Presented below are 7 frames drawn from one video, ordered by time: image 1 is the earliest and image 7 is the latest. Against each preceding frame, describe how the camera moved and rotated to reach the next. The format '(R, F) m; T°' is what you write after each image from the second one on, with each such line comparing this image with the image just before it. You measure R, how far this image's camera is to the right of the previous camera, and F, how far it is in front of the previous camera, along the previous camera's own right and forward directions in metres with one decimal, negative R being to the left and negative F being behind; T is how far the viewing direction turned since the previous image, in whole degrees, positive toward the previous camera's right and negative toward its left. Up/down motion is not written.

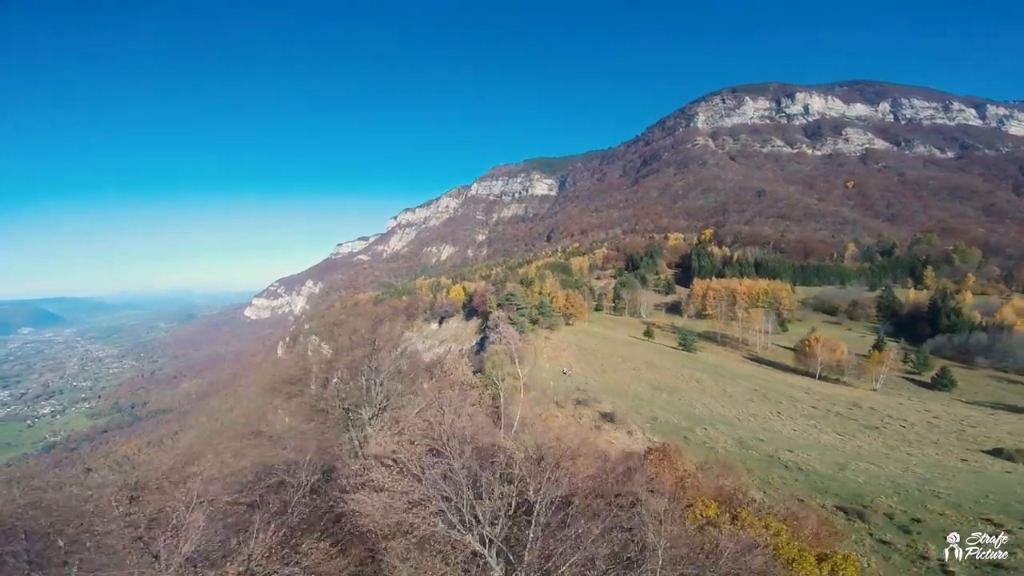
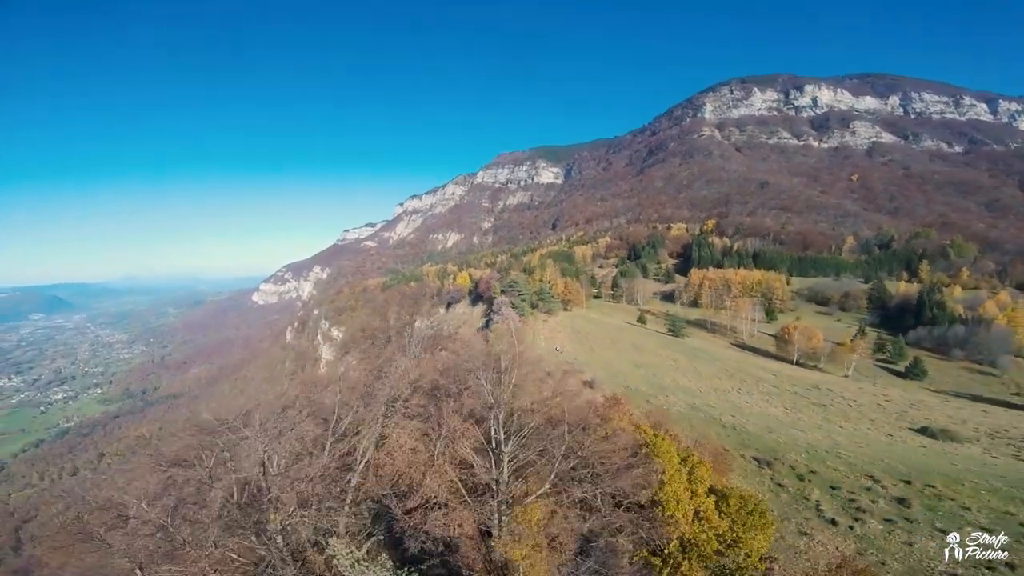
(+0.2, -2.9) m; -1°
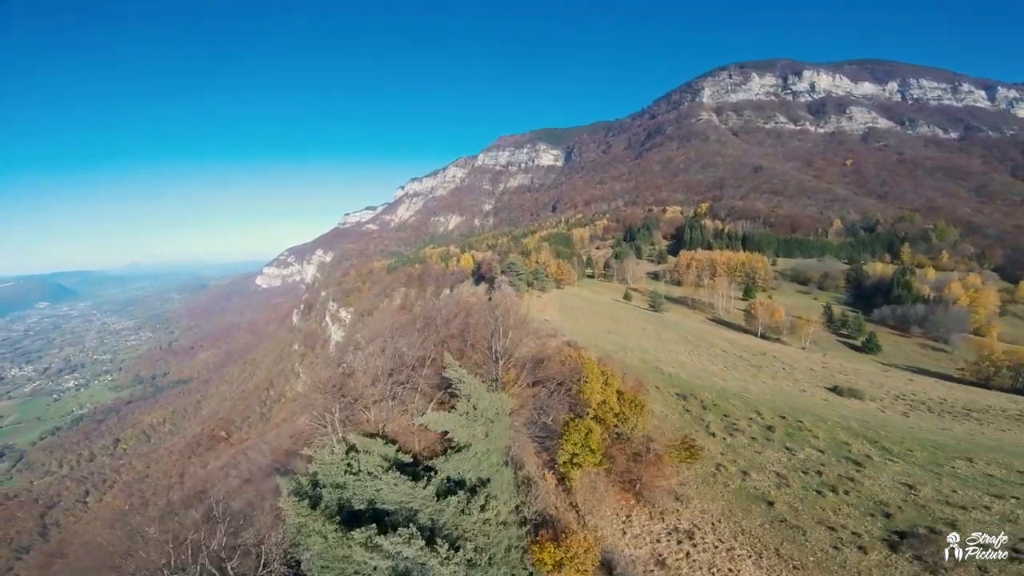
(+0.2, -4.5) m; 0°
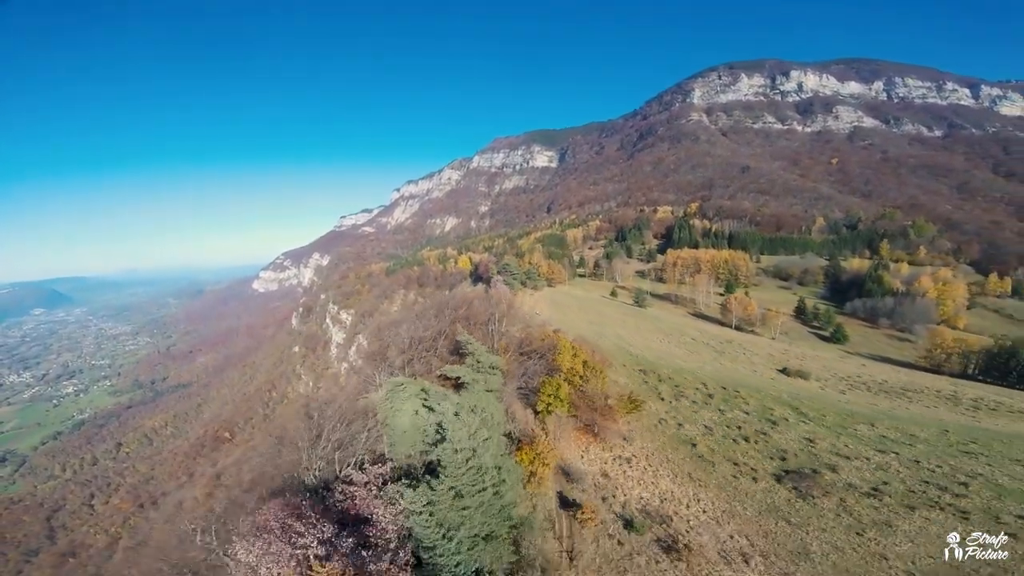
(+0.2, -3.4) m; 0°
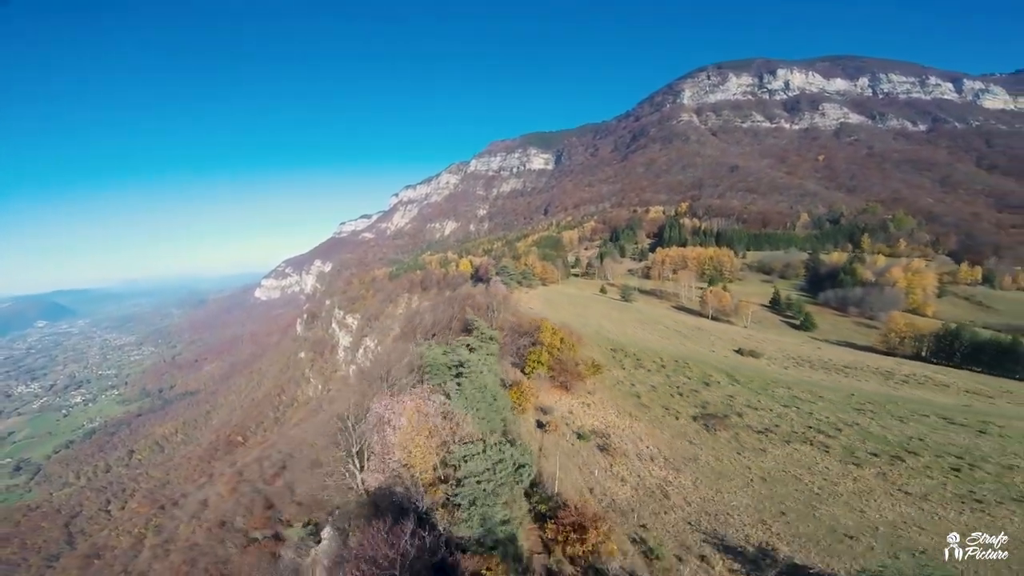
(+0.3, -4.7) m; 0°
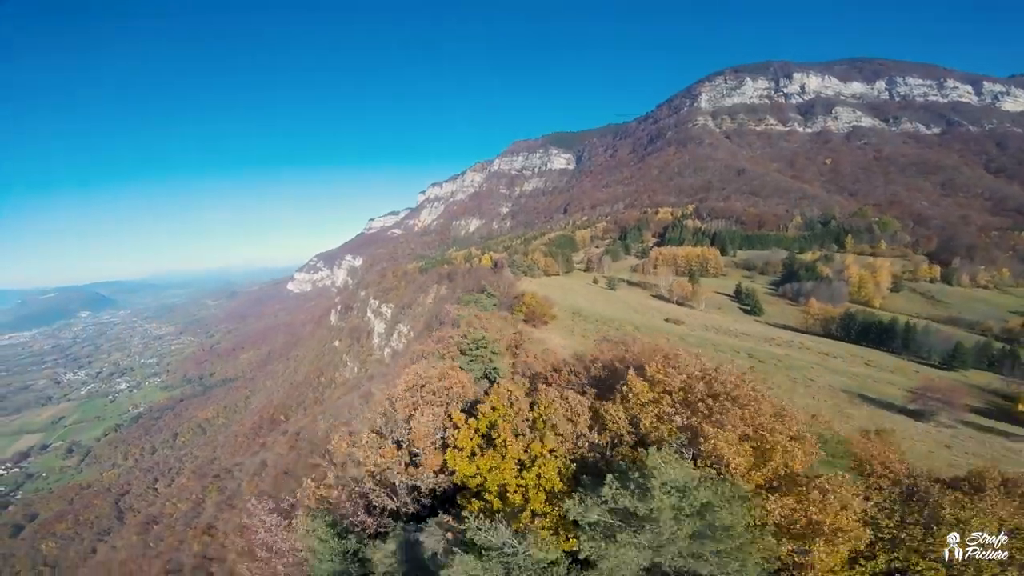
(+2.0, -14.2) m; -3°
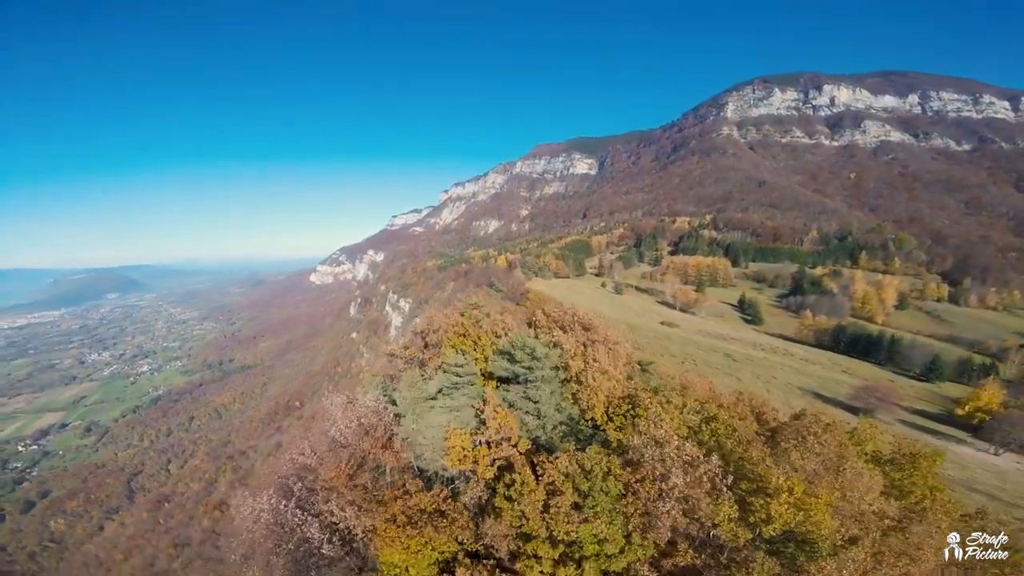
(+0.9, -4.1) m; -2°
